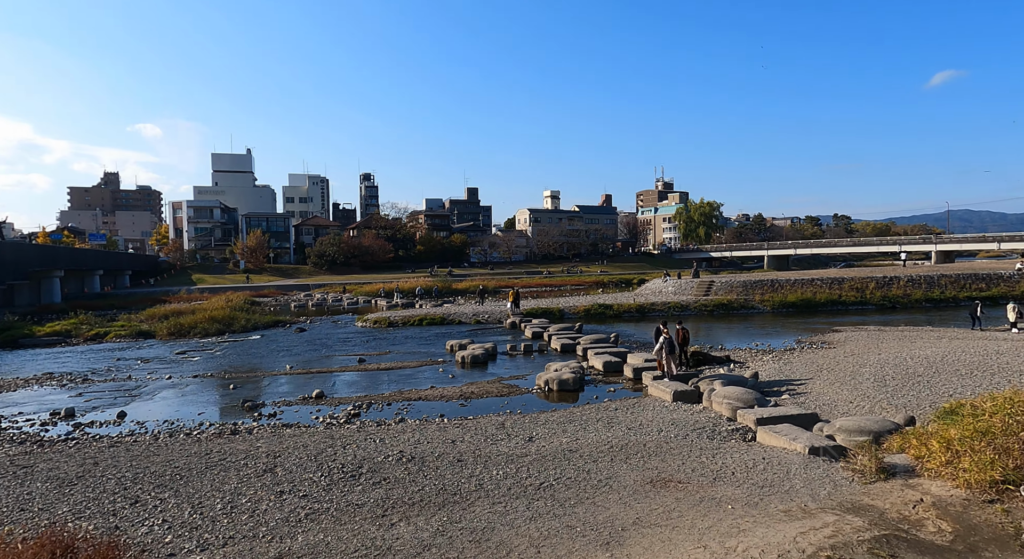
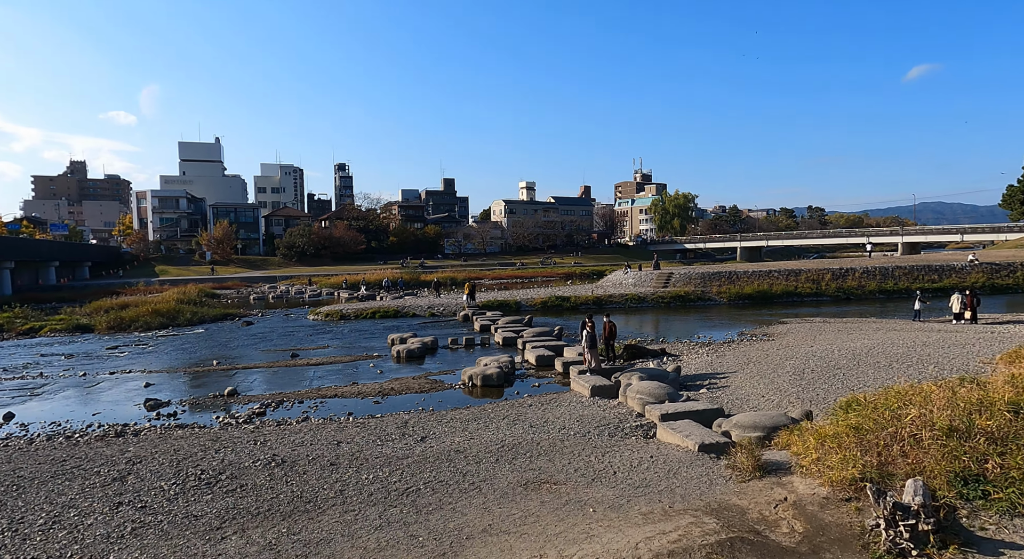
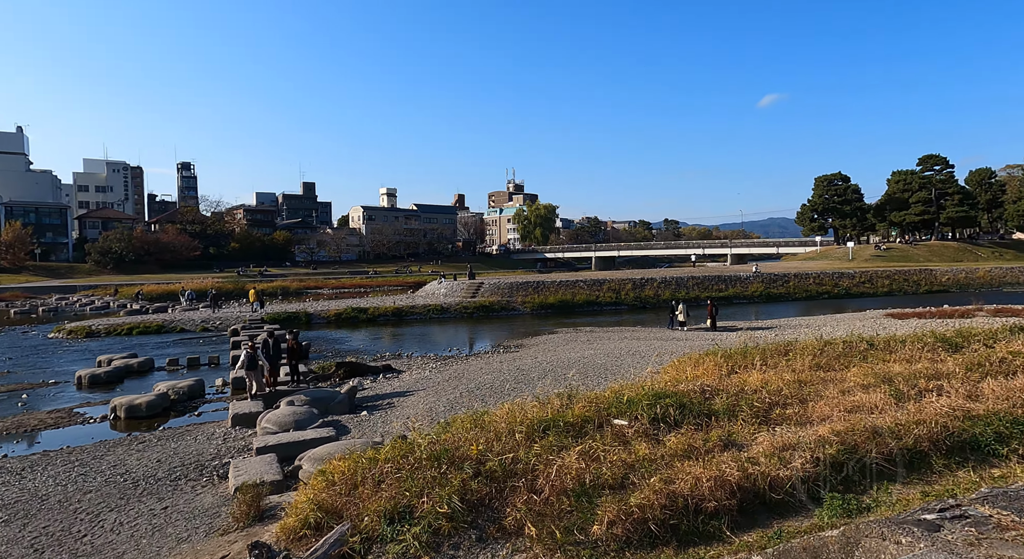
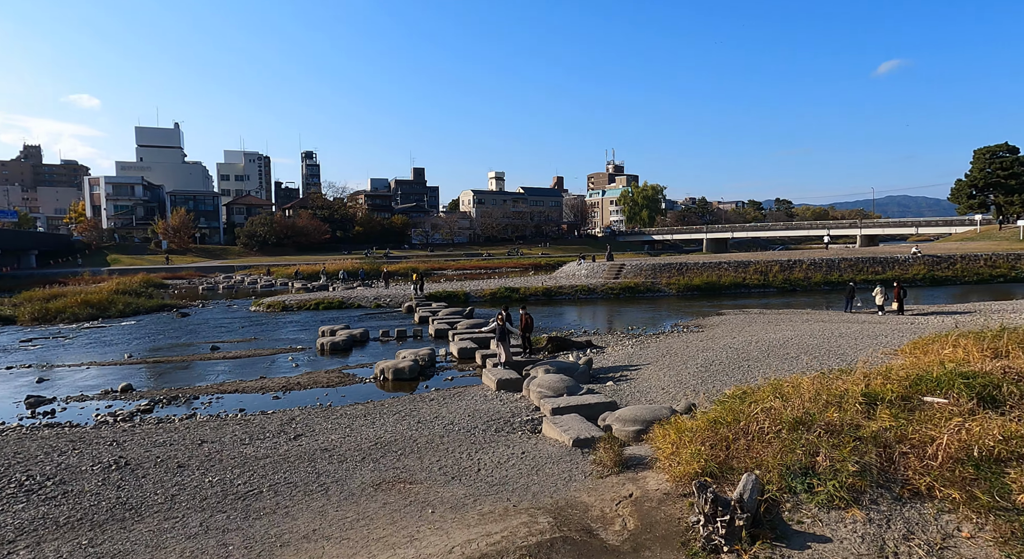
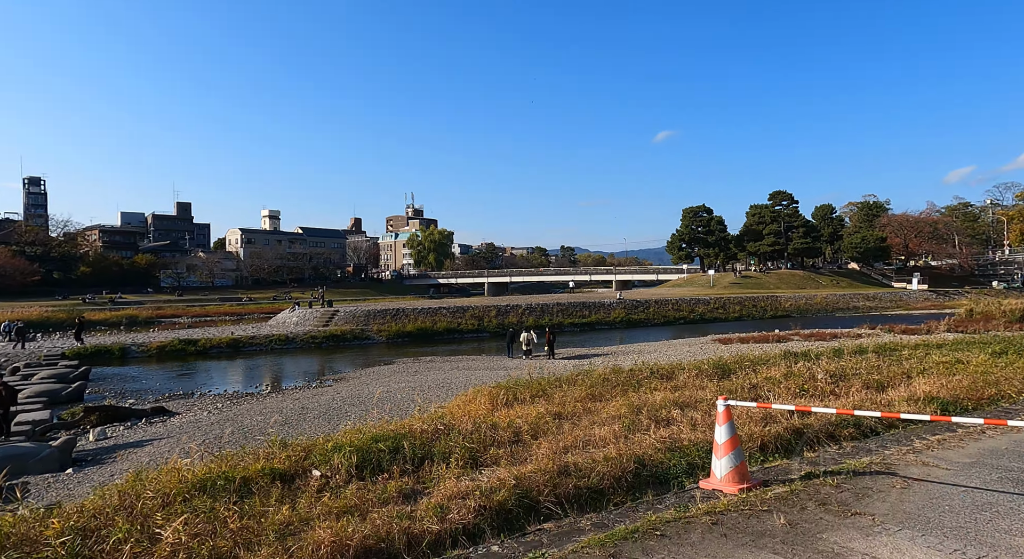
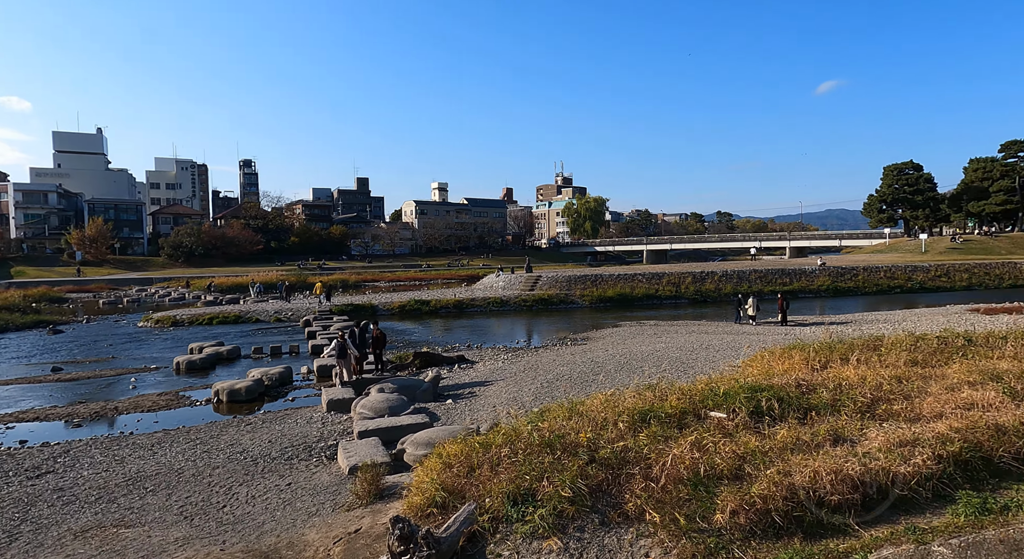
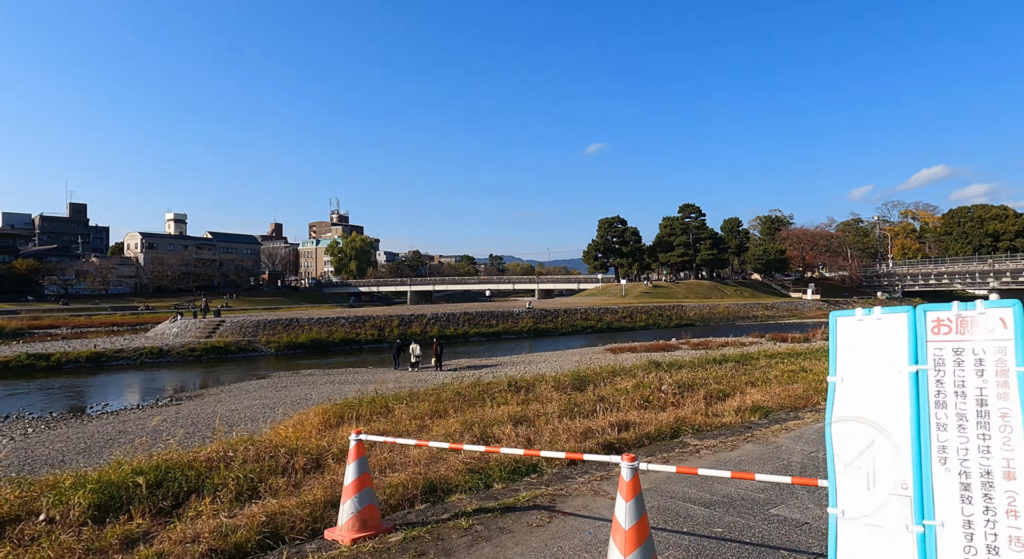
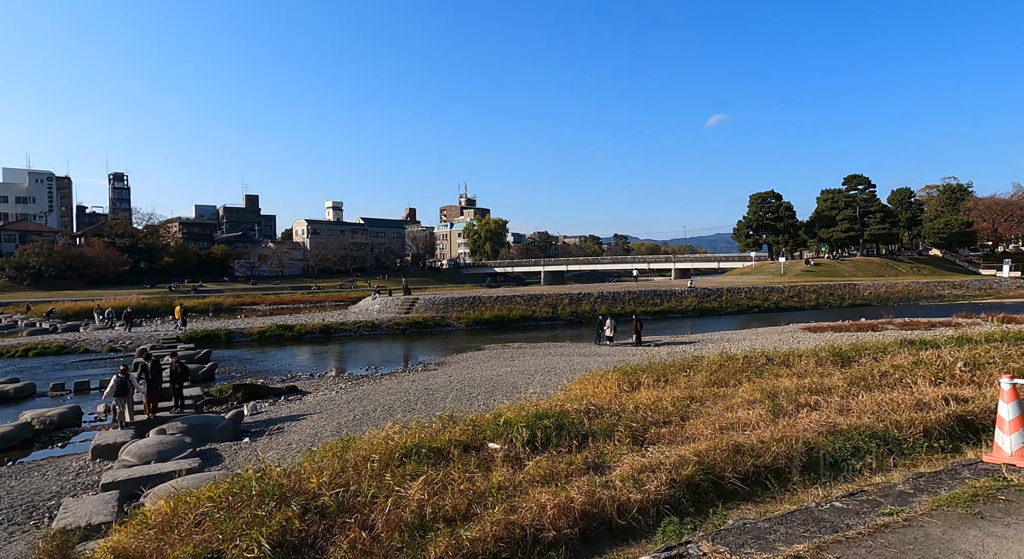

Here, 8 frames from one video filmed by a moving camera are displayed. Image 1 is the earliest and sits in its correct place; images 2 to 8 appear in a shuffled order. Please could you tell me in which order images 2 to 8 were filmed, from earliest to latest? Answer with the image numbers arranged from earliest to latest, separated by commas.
2, 4, 6, 3, 8, 5, 7
